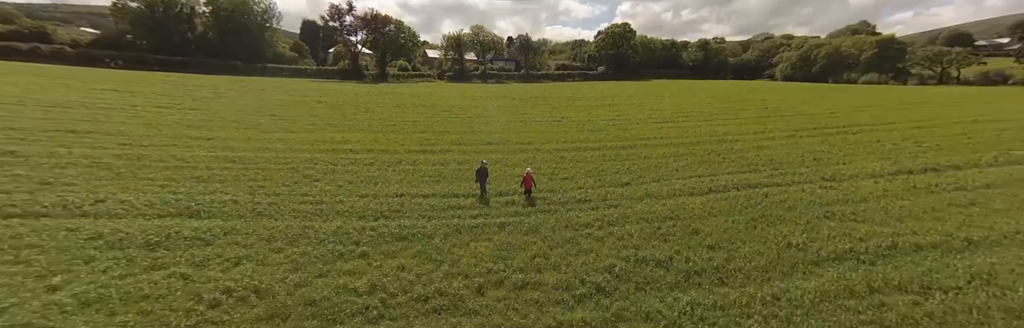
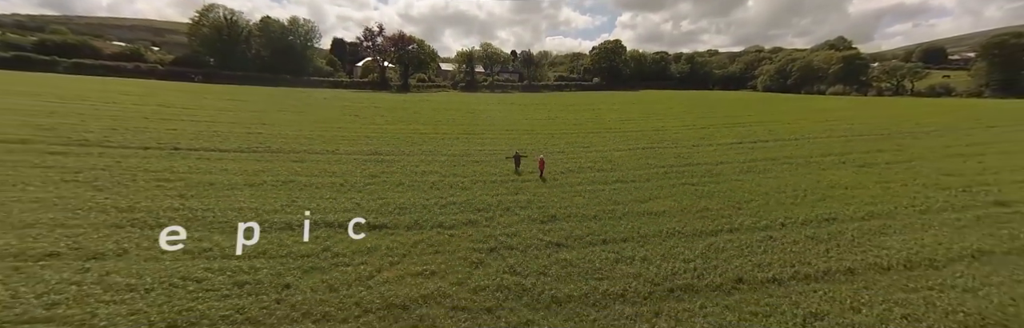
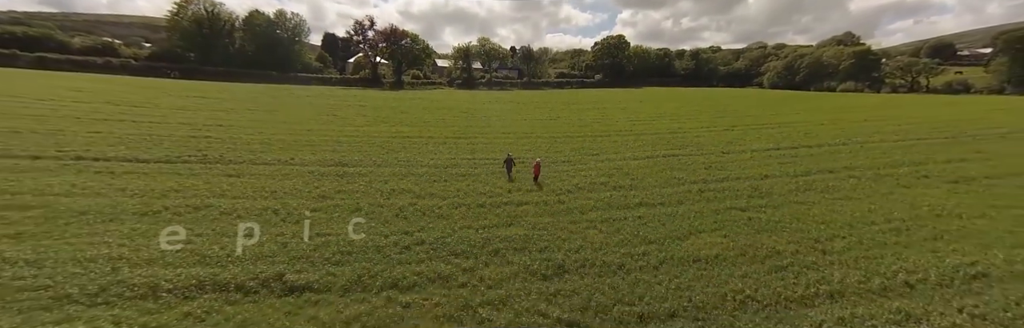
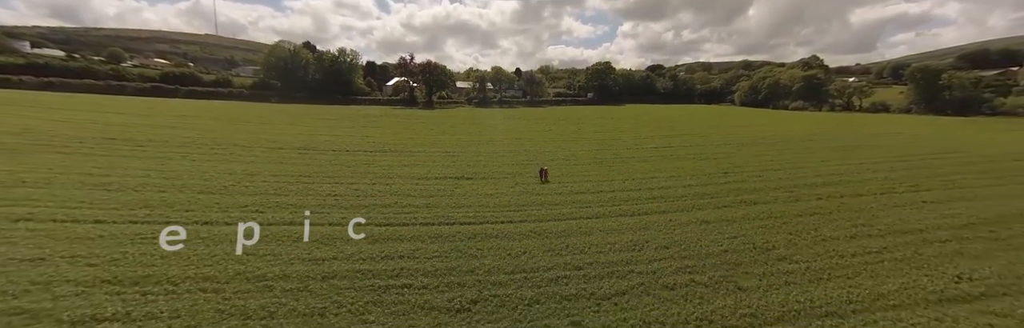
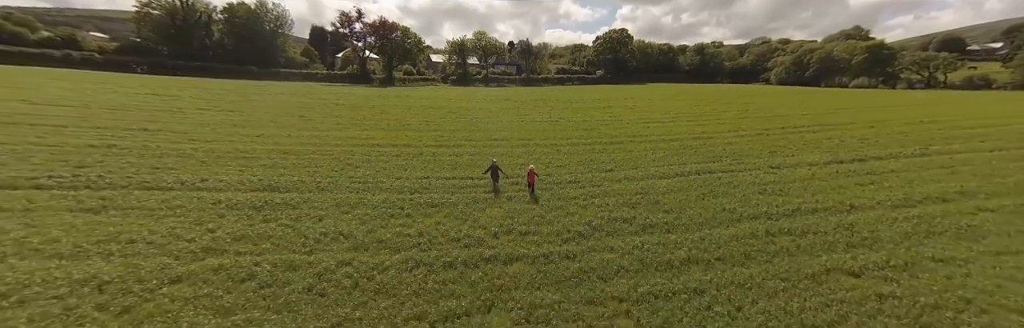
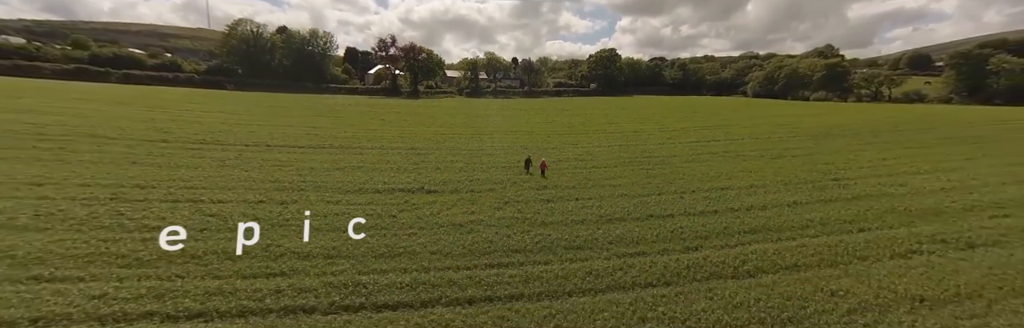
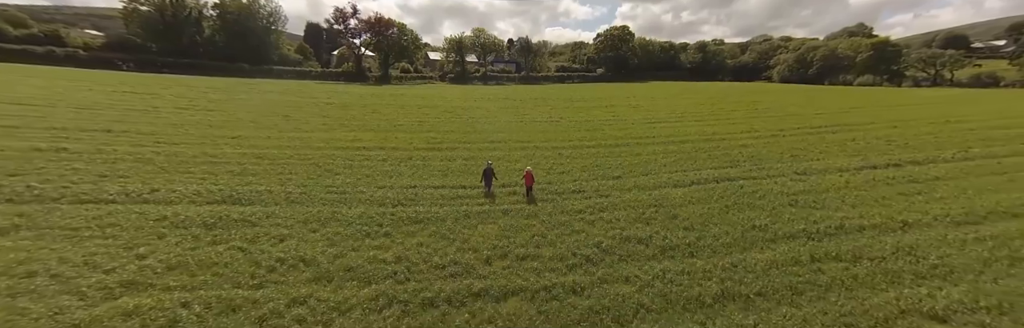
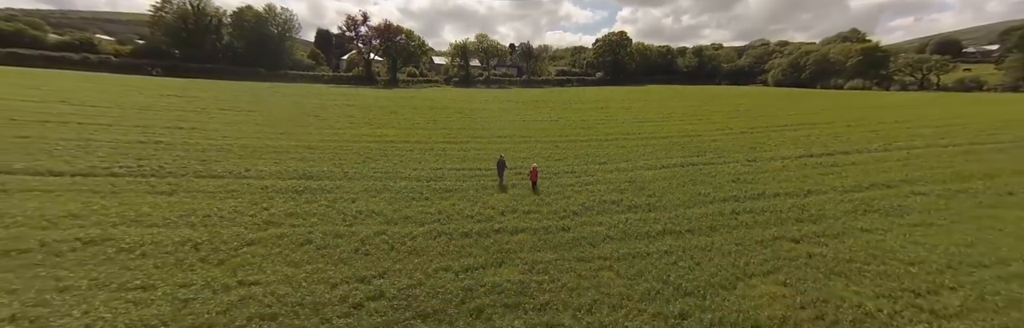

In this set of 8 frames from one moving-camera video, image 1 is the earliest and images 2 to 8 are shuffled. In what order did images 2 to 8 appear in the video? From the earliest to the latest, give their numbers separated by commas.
7, 5, 8, 3, 2, 6, 4
